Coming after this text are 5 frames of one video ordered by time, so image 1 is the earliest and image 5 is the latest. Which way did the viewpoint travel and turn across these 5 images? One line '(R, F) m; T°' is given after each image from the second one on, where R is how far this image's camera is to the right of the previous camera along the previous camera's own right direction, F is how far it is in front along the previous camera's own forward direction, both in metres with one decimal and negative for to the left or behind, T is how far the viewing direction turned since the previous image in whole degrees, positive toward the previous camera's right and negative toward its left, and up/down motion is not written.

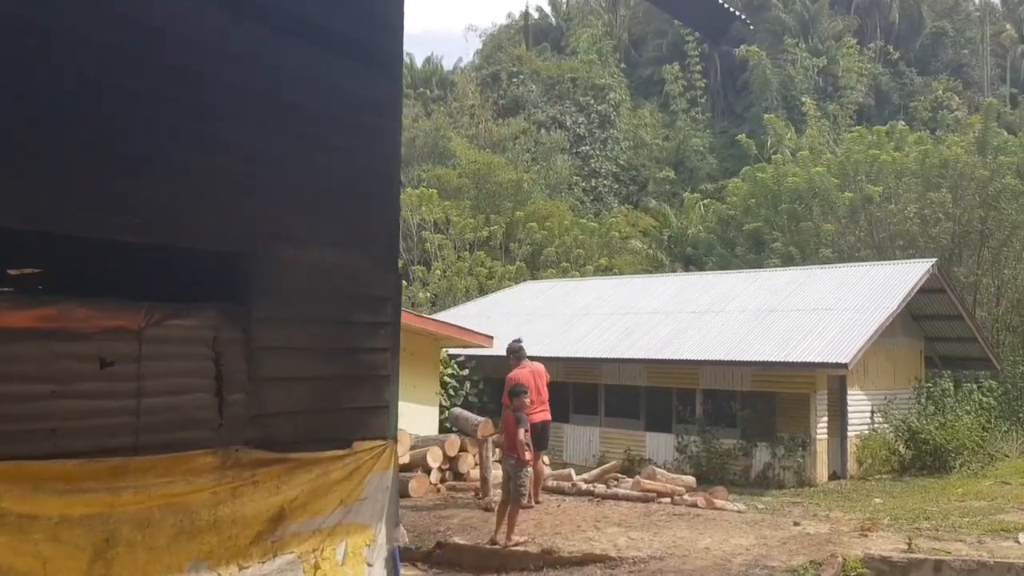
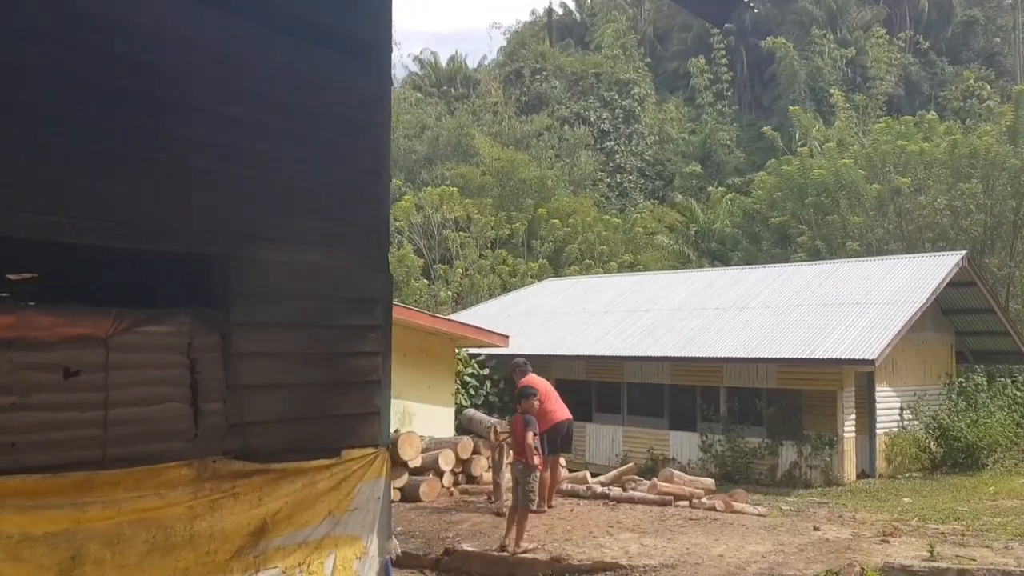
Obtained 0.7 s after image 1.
(+0.2, +0.3) m; -2°
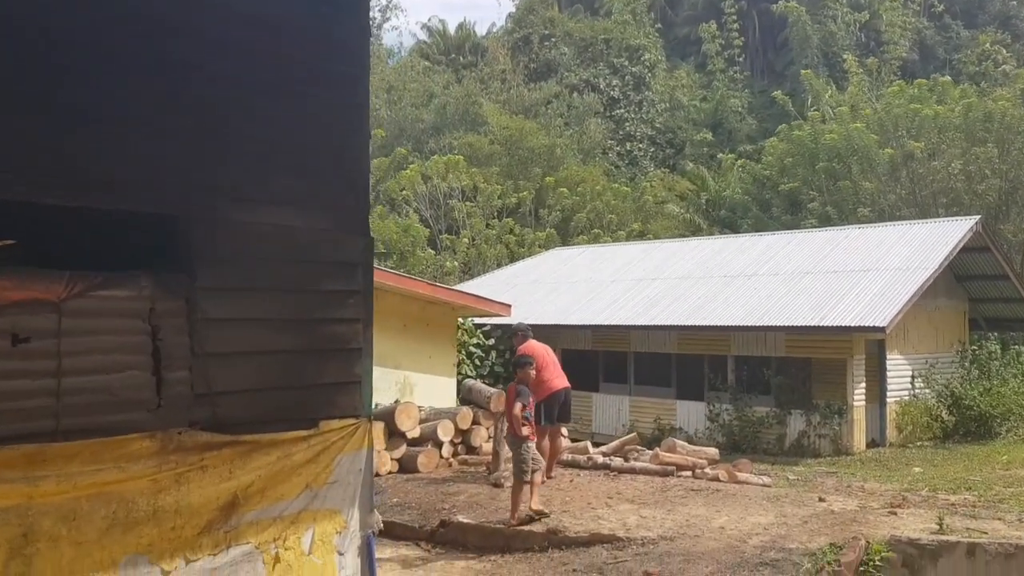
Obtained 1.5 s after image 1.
(+0.1, +0.3) m; -1°
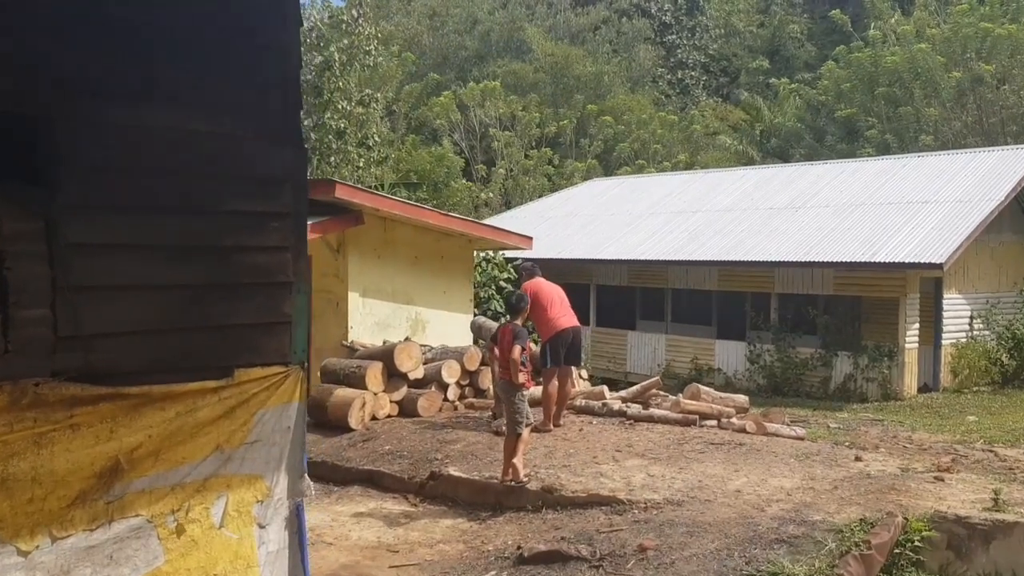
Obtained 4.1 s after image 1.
(+0.4, +1.0) m; -3°
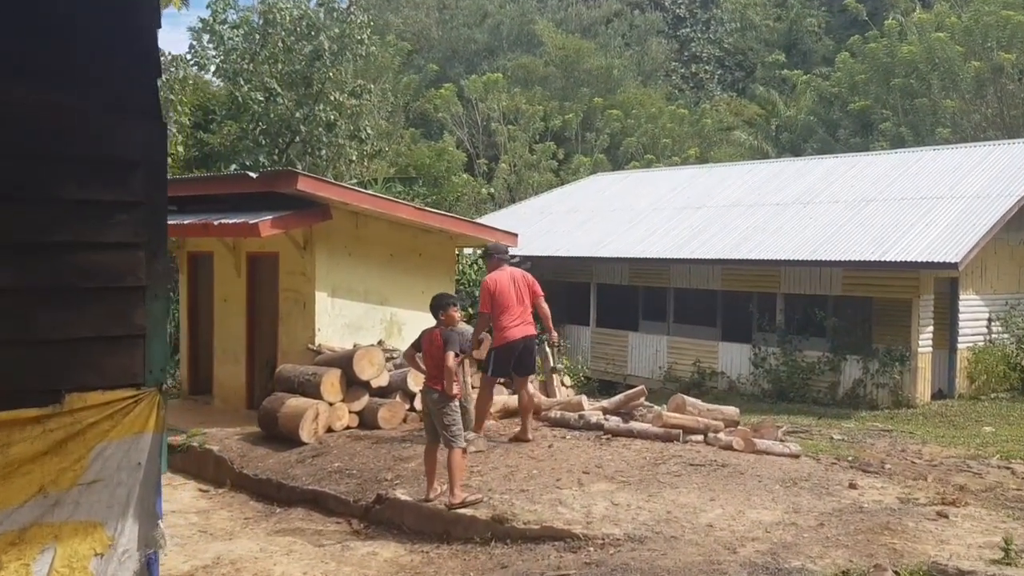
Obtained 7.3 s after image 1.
(+0.5, +0.8) m; -1°
